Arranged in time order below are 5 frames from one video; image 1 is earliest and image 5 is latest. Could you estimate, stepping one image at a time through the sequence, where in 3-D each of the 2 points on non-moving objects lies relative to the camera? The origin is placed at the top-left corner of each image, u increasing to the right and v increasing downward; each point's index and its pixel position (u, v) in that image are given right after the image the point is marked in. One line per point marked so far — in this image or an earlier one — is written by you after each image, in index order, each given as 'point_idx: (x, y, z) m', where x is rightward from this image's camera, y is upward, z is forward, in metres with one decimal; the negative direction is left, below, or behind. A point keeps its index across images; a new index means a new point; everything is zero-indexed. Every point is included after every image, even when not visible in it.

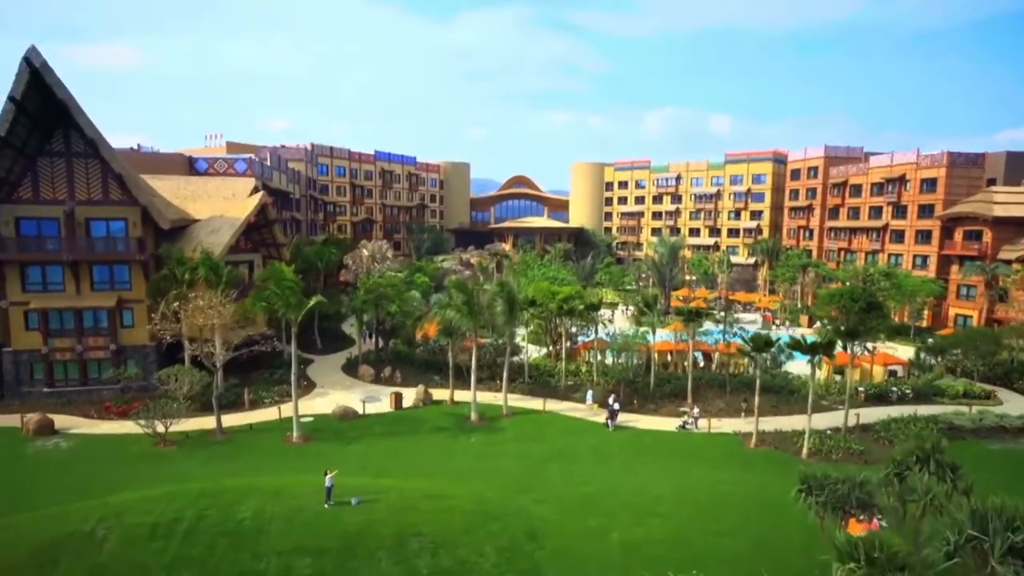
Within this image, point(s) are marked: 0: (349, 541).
0: (-4.4, -6.9, +15.4) m
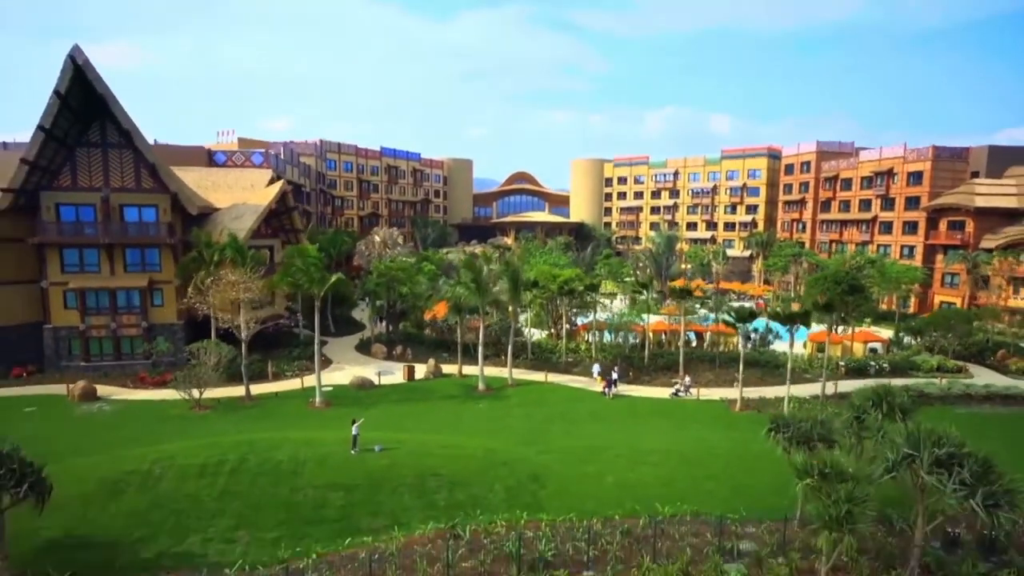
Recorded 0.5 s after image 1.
0: (-4.2, -5.9, +17.5) m
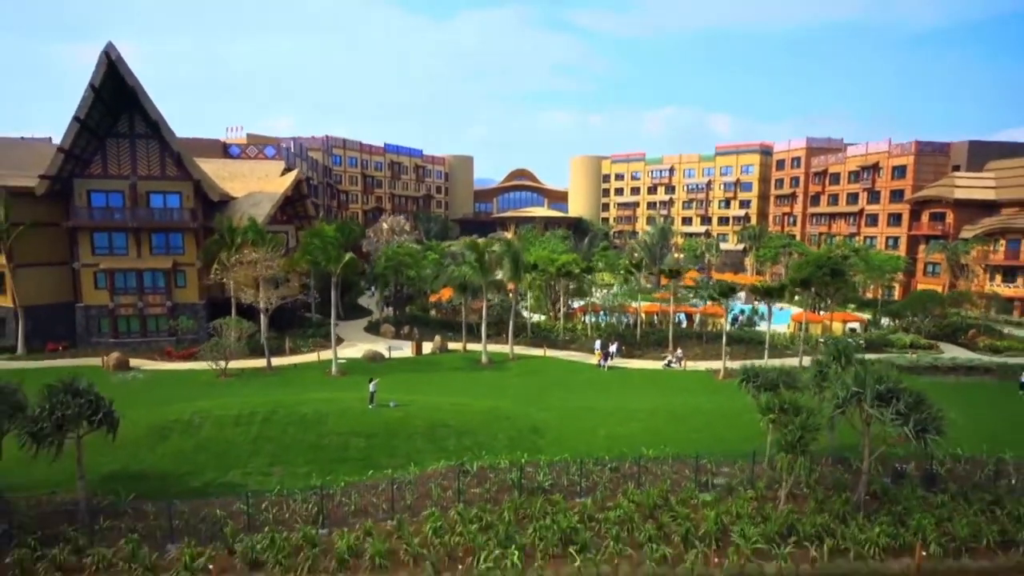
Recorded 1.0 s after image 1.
0: (-4.2, -4.8, +19.6) m
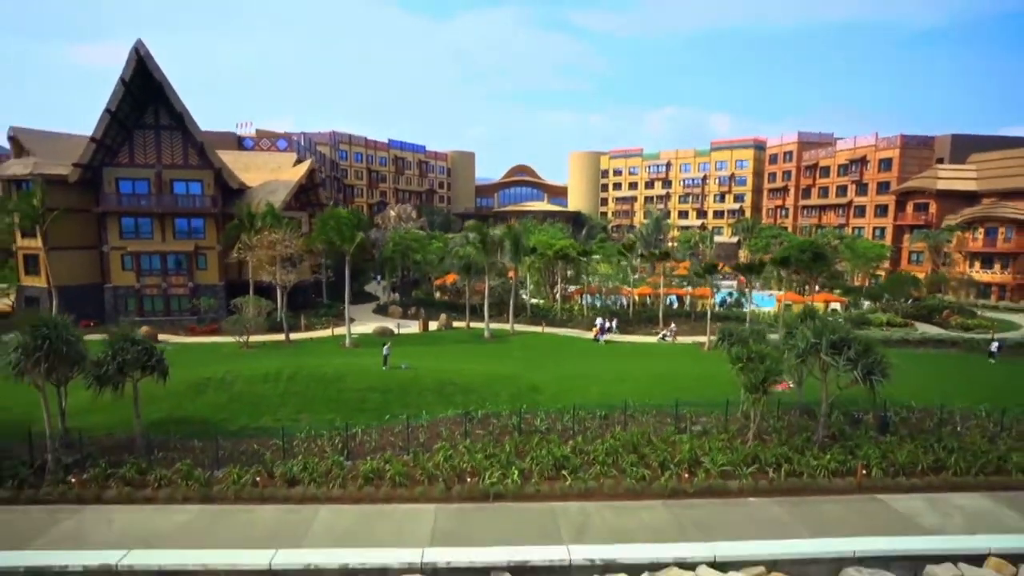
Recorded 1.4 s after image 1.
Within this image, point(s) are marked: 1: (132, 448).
0: (-4.2, -3.7, +21.8) m
1: (-11.0, -4.6, +16.5) m
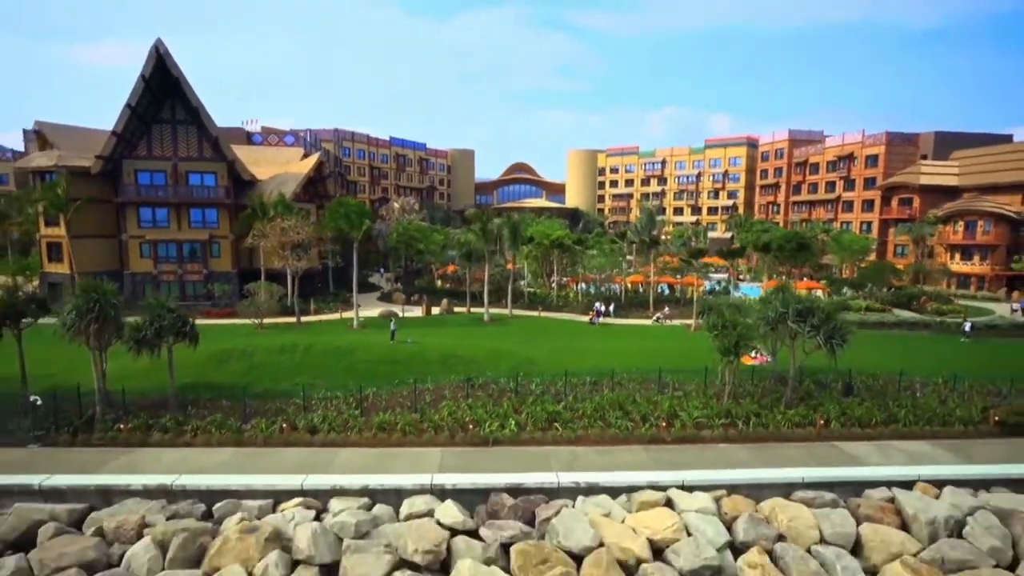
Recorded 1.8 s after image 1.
0: (-4.2, -2.9, +23.7) m
1: (-11.1, -3.8, +18.3) m
